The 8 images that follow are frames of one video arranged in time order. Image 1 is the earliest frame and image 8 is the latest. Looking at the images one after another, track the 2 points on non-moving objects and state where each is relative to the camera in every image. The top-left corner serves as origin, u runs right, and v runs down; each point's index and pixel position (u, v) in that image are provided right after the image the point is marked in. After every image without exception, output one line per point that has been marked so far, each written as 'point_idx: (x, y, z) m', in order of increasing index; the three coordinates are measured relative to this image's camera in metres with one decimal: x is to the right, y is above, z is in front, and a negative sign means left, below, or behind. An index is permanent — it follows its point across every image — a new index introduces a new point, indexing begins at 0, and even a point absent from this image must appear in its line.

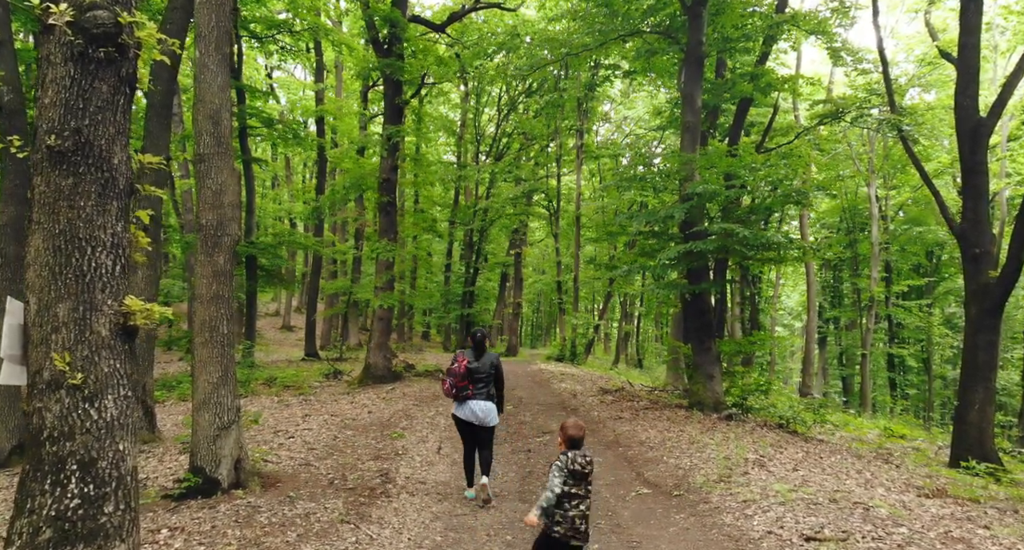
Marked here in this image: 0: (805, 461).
0: (+3.5, -2.2, +8.5) m
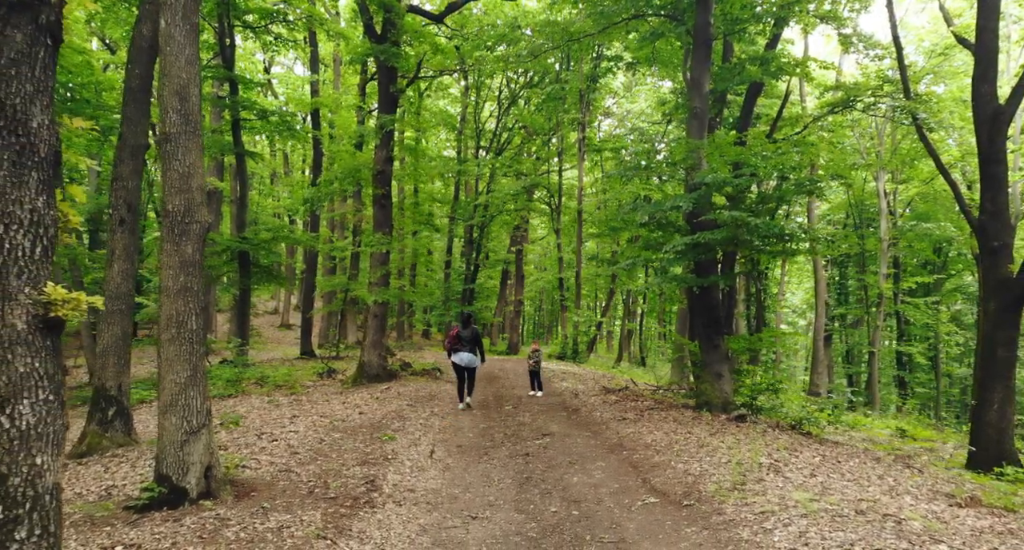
0: (+3.4, -2.1, +7.9) m
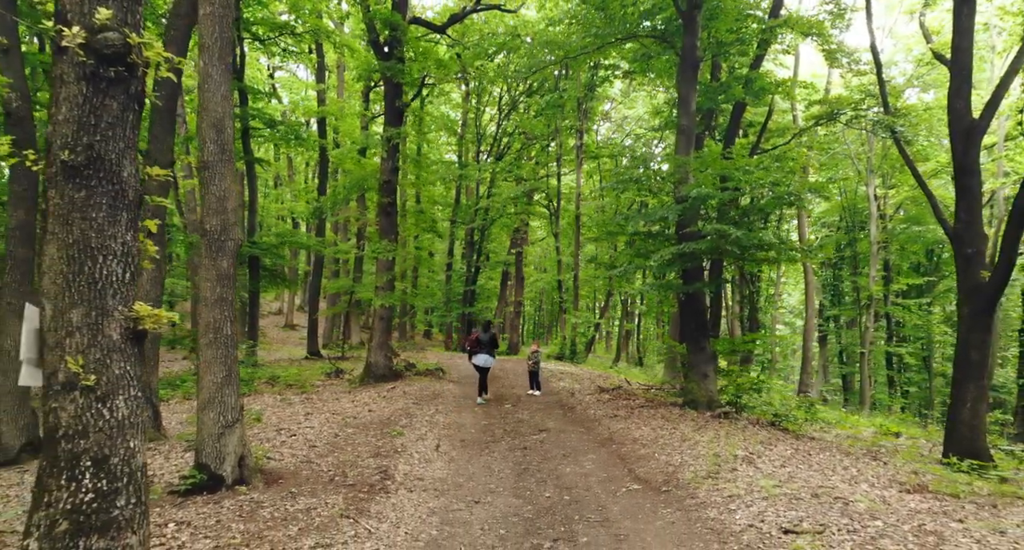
0: (+3.4, -2.2, +8.7) m
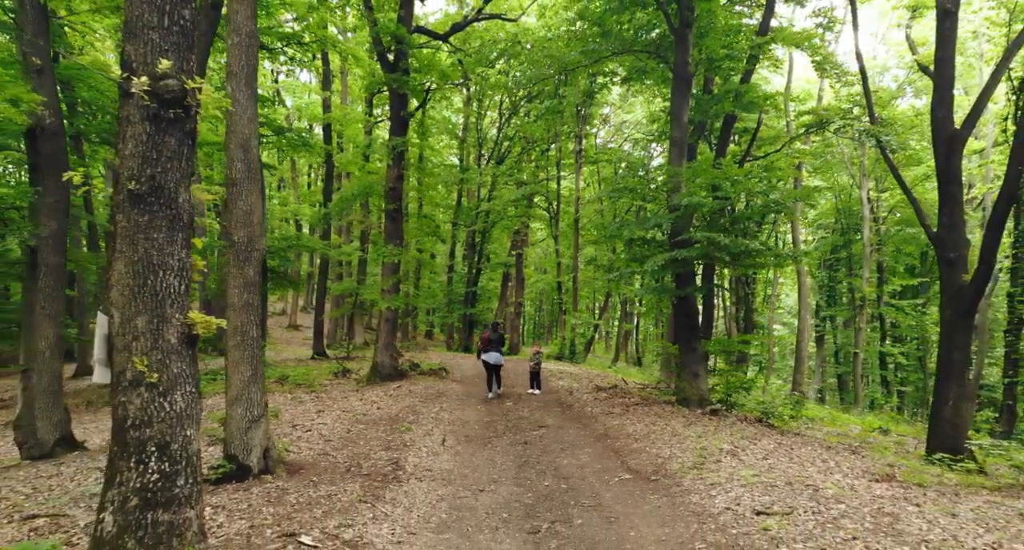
0: (+3.4, -2.3, +9.3) m
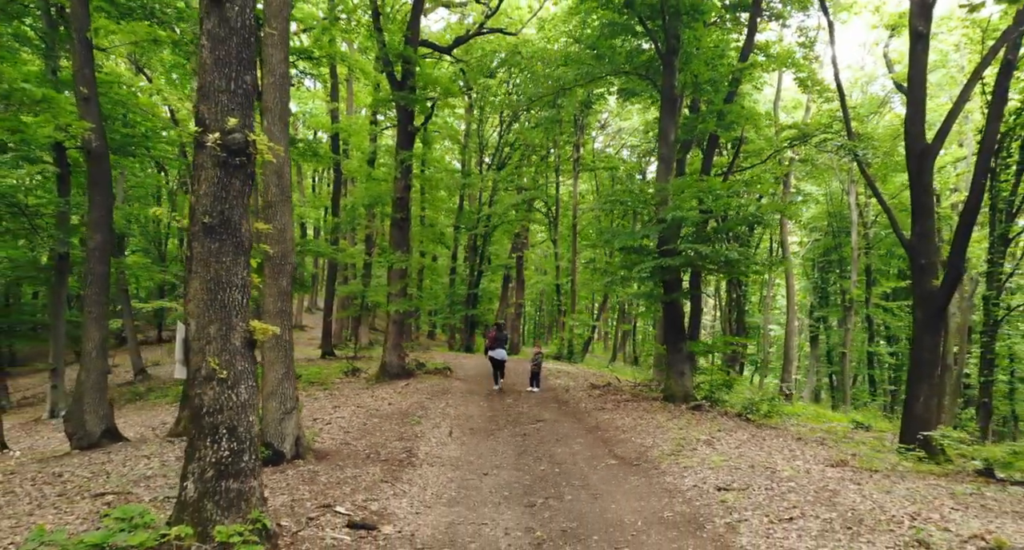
0: (+3.4, -2.4, +10.4) m
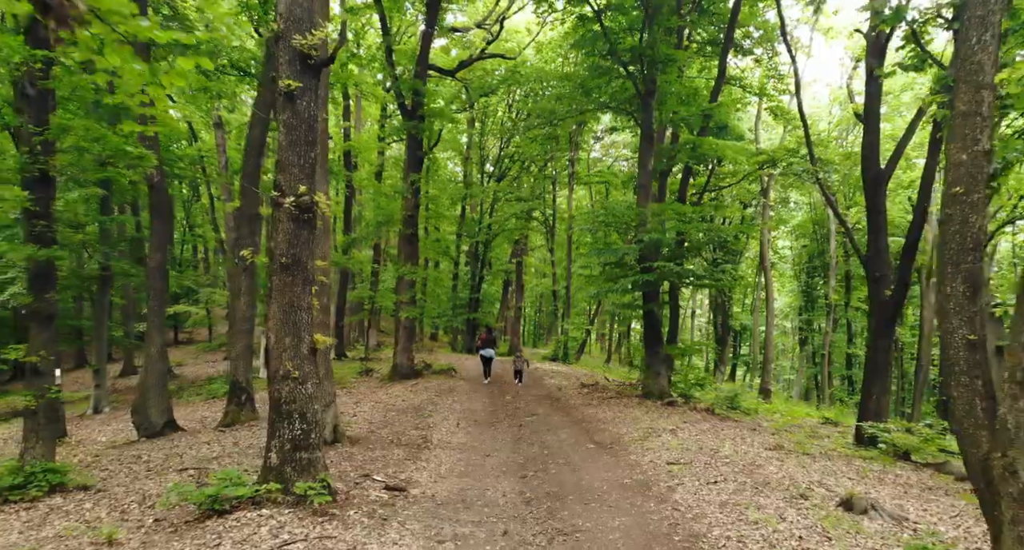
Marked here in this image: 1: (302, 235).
0: (+3.4, -2.7, +12.4) m
1: (-2.4, +0.5, +8.0) m
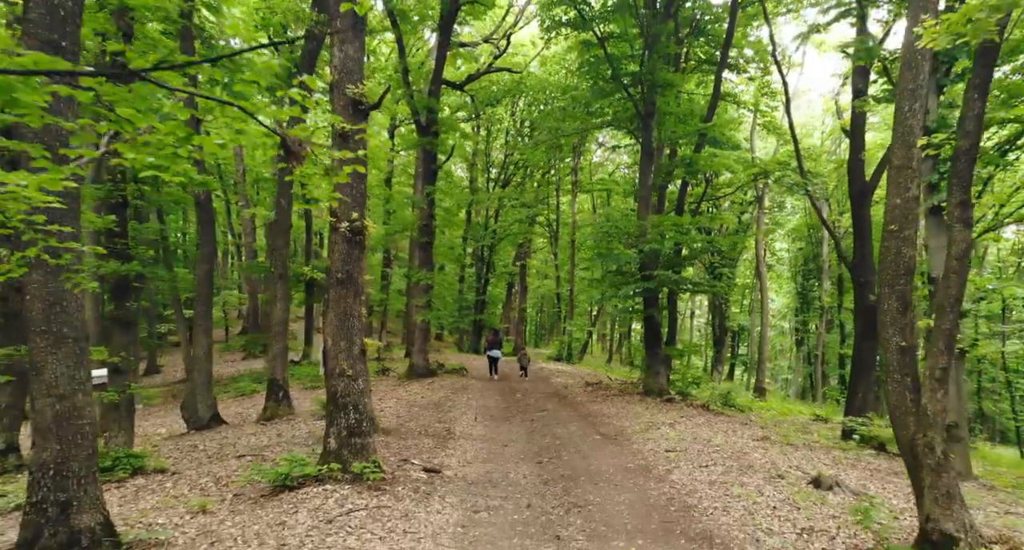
0: (+3.6, -2.8, +13.7) m
1: (-2.1, +0.3, +9.3) m
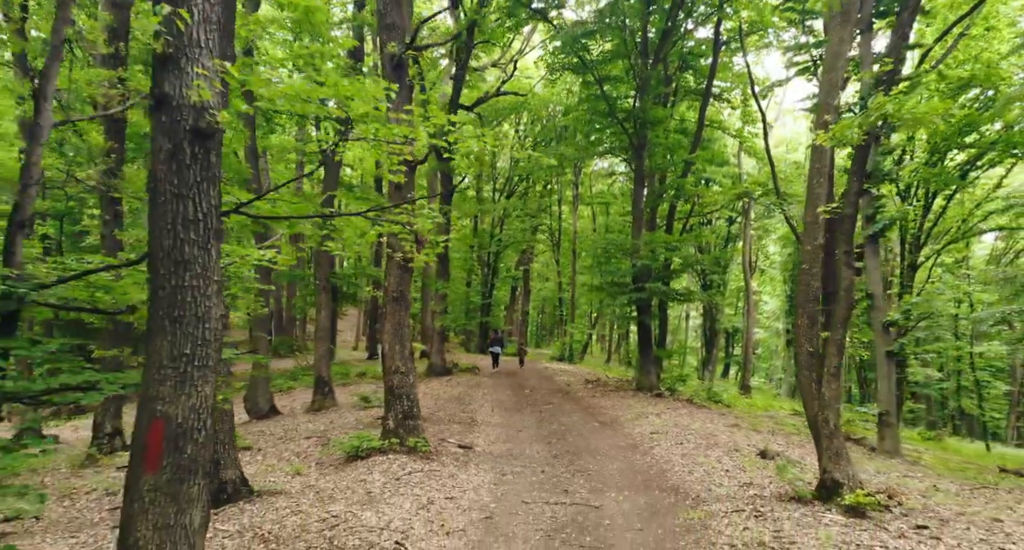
0: (+3.9, -3.2, +16.3) m
1: (-1.8, 0.0, +11.9) m
